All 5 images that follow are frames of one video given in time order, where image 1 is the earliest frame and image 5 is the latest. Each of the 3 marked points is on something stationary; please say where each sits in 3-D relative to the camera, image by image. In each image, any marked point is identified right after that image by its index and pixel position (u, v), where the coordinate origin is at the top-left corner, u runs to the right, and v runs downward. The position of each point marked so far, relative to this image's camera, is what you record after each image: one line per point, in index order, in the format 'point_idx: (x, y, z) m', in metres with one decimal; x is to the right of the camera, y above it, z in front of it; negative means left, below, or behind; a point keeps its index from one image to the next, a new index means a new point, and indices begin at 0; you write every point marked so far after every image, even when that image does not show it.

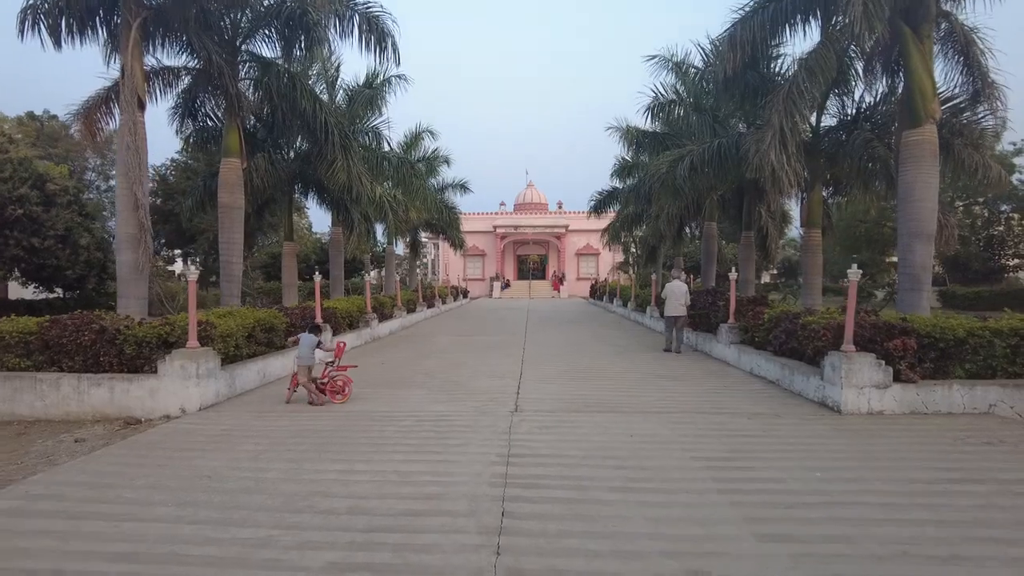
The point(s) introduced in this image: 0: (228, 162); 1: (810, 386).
0: (-5.8, +2.6, +13.3) m
1: (+3.4, -1.1, +7.4) m
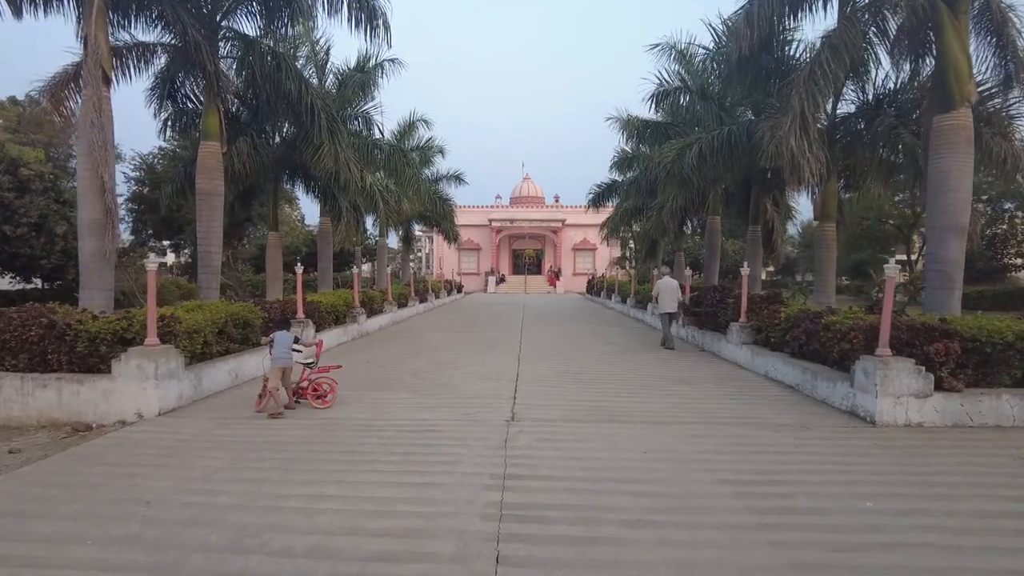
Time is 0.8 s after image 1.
0: (-5.9, +2.8, +12.5) m
1: (+3.4, -1.1, +6.7) m
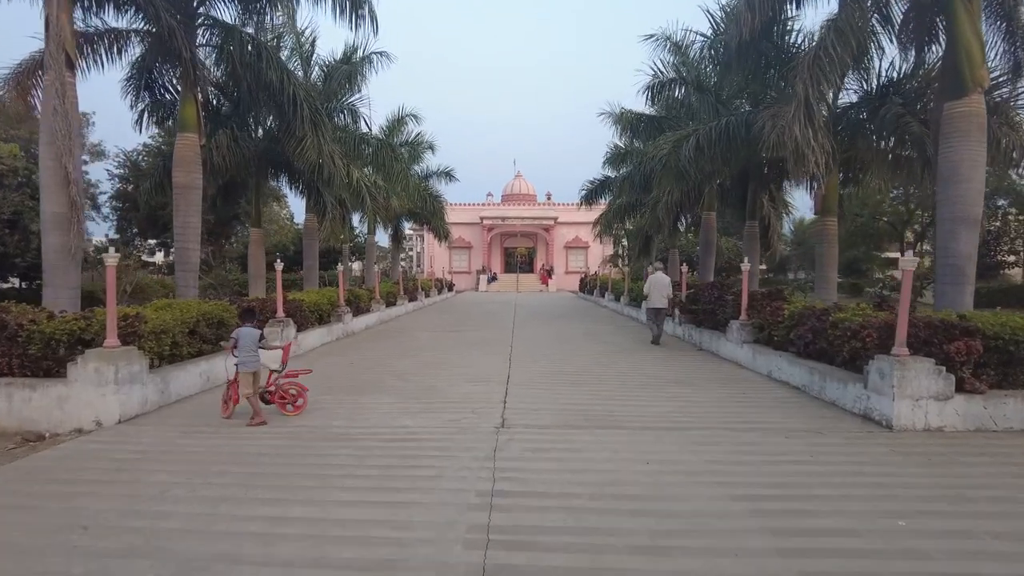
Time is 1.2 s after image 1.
0: (-6.0, +2.8, +11.9) m
1: (+3.3, -1.0, +6.3) m
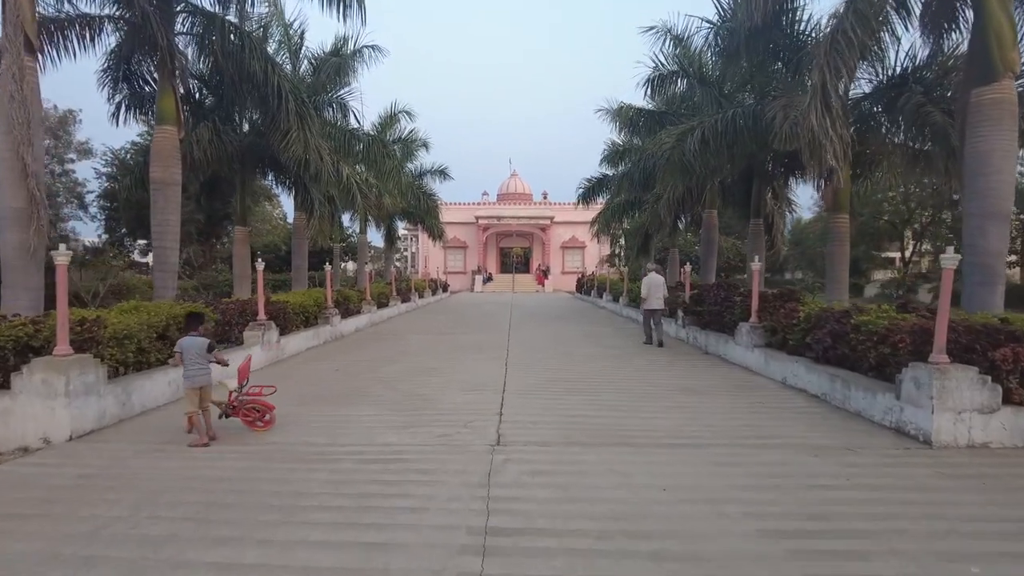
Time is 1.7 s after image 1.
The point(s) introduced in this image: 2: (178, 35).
0: (-6.1, +2.8, +11.3) m
1: (+3.2, -1.0, +5.7) m
2: (-6.0, +4.6, +11.7) m
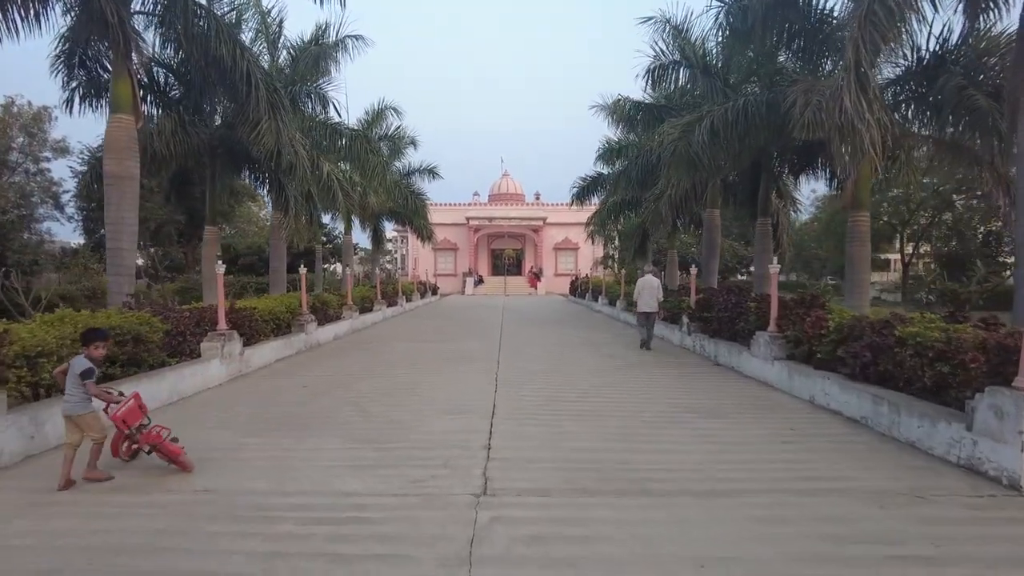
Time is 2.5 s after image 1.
0: (-6.3, +2.7, +10.2) m
1: (+3.2, -1.1, +4.8) m
2: (-6.2, +4.5, +10.7) m
